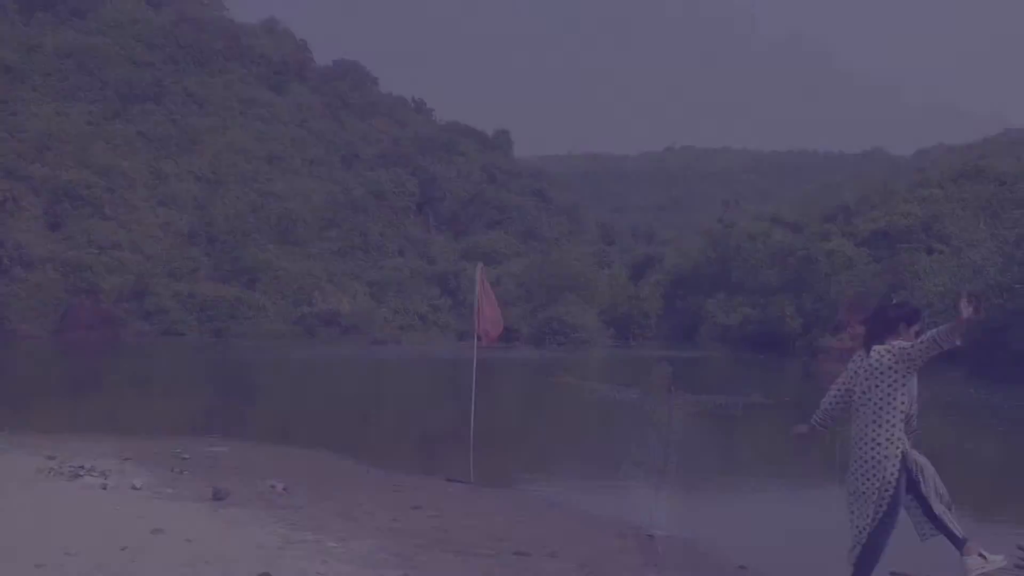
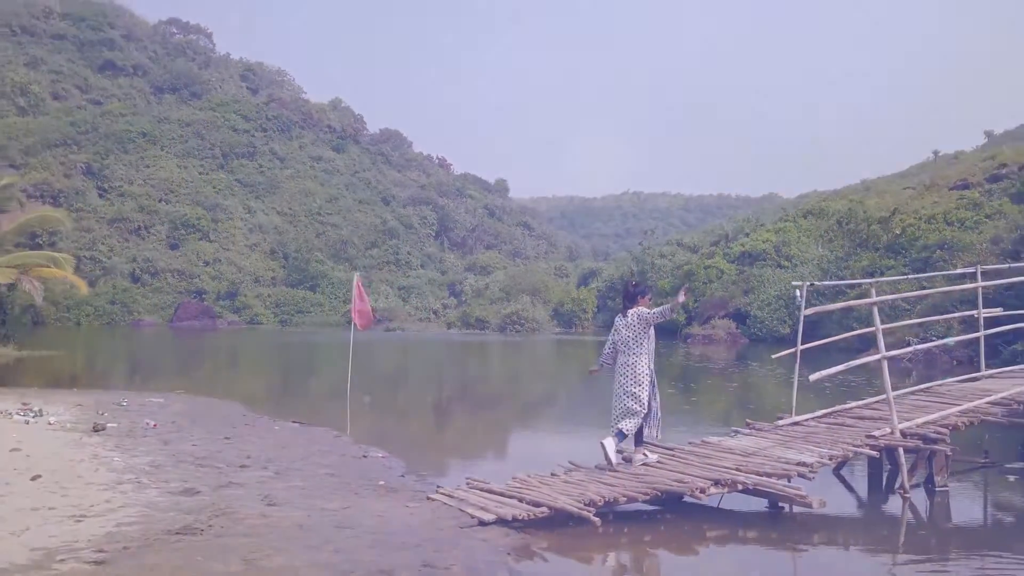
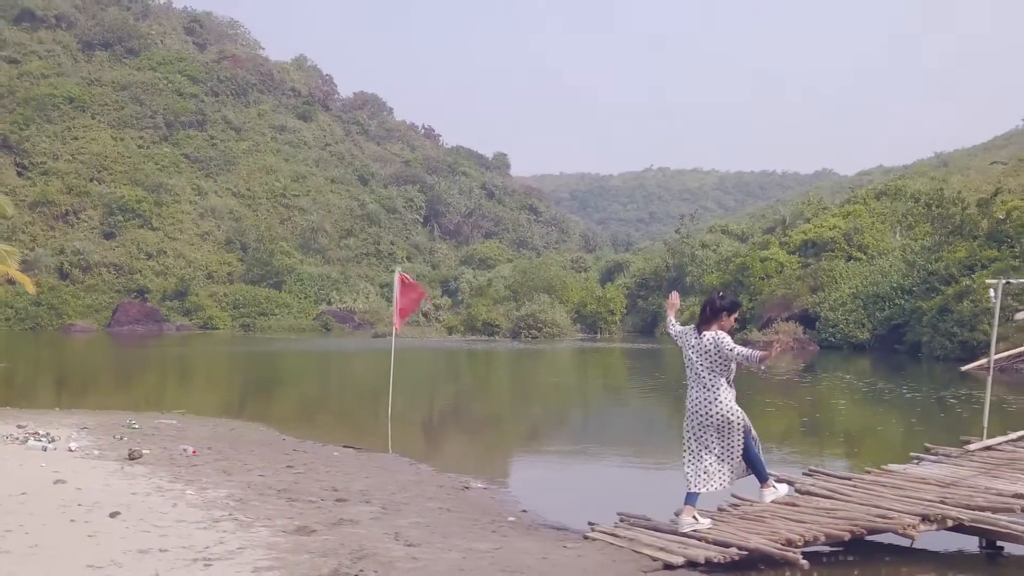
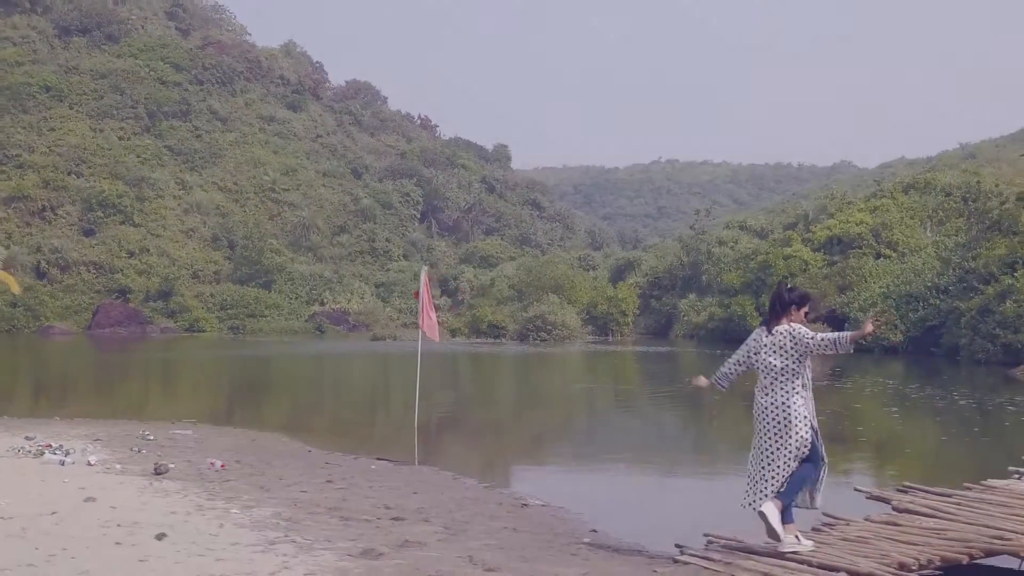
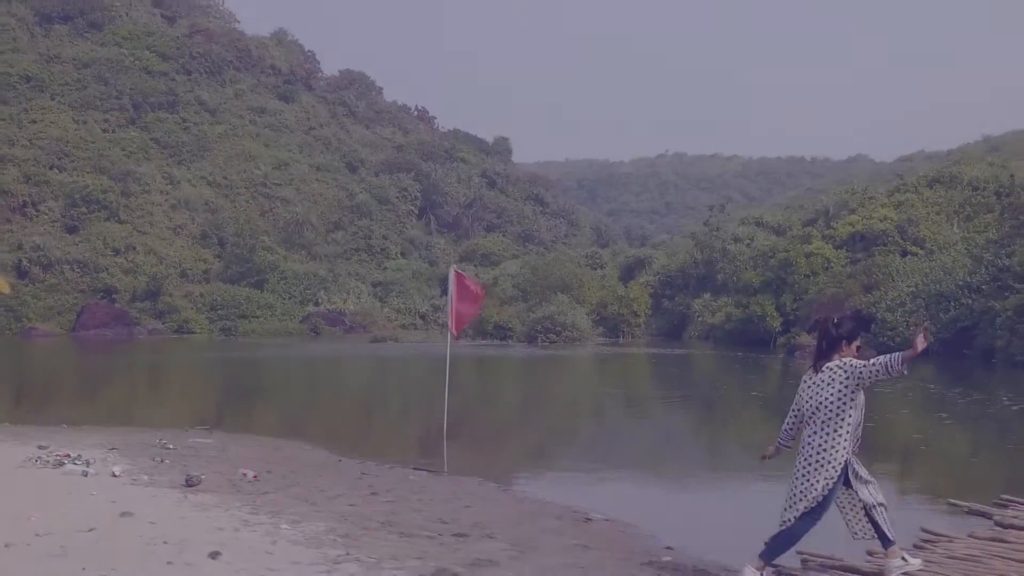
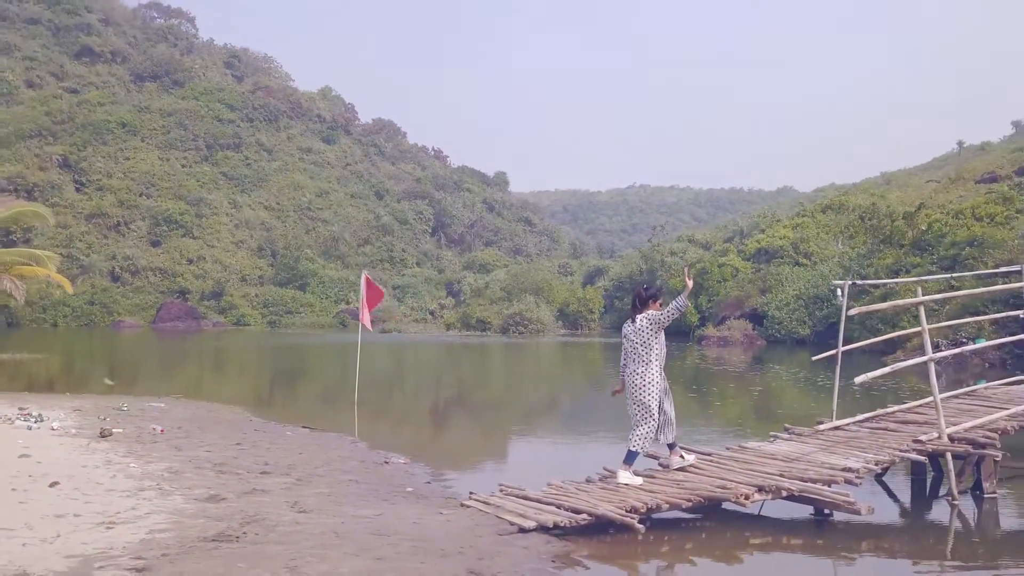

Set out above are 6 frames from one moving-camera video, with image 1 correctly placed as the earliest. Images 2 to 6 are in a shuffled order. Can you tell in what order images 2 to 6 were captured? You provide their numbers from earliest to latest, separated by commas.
5, 4, 3, 6, 2
